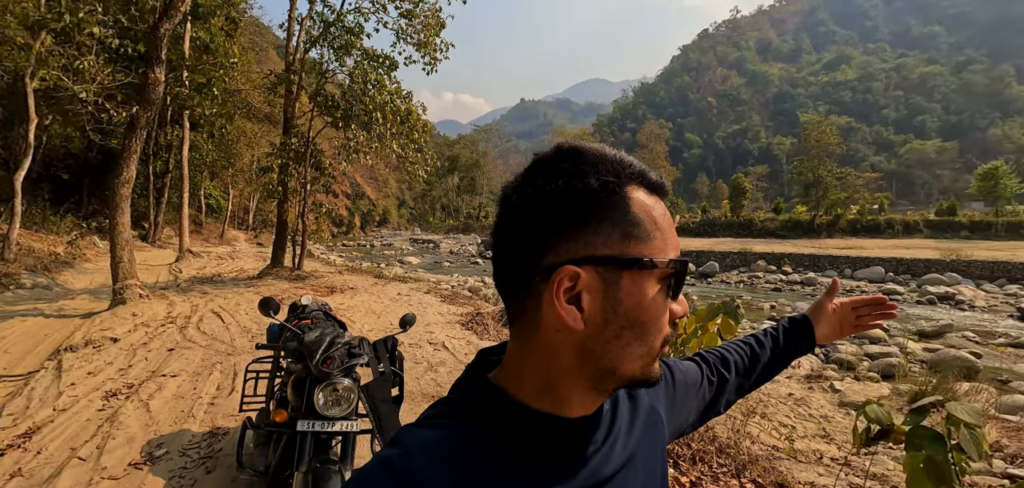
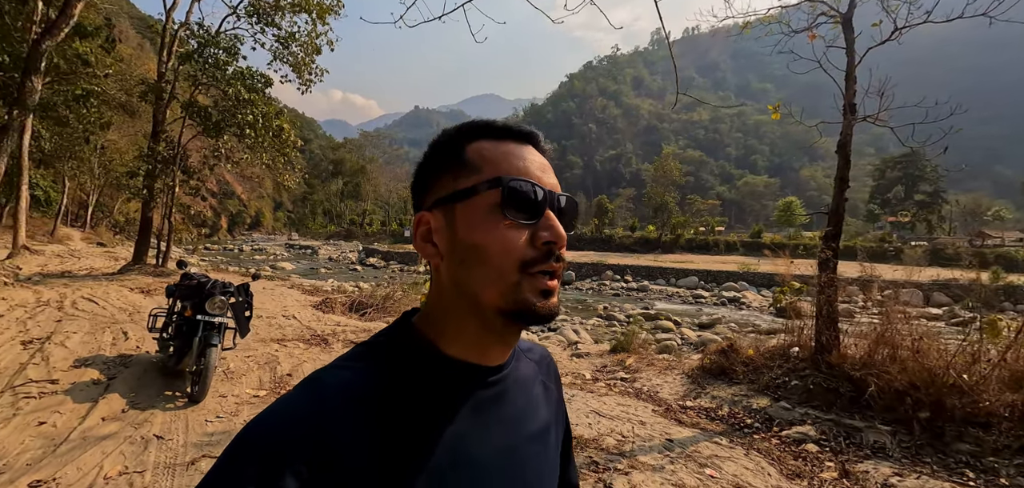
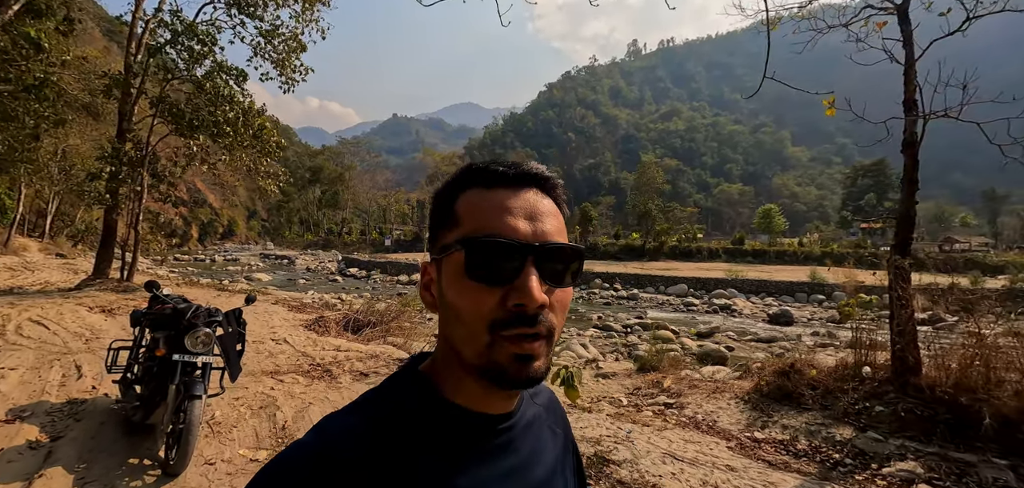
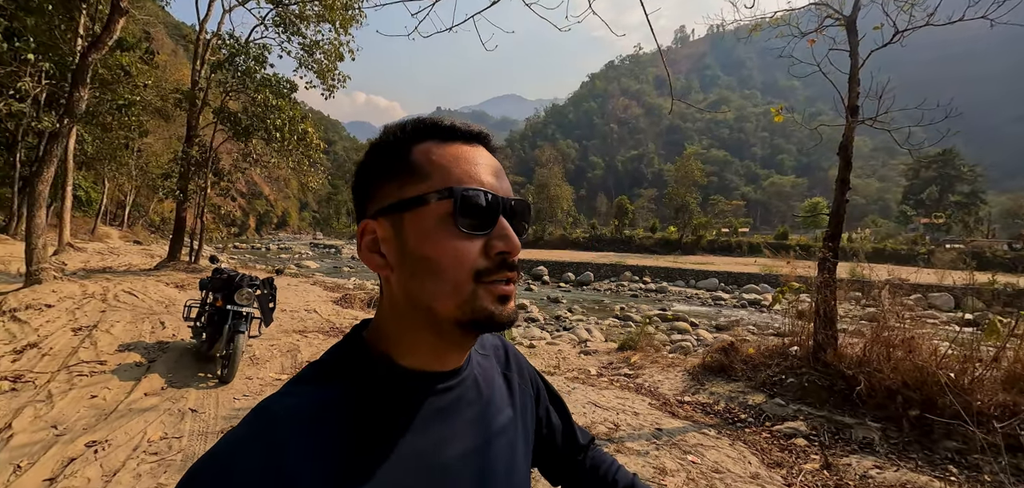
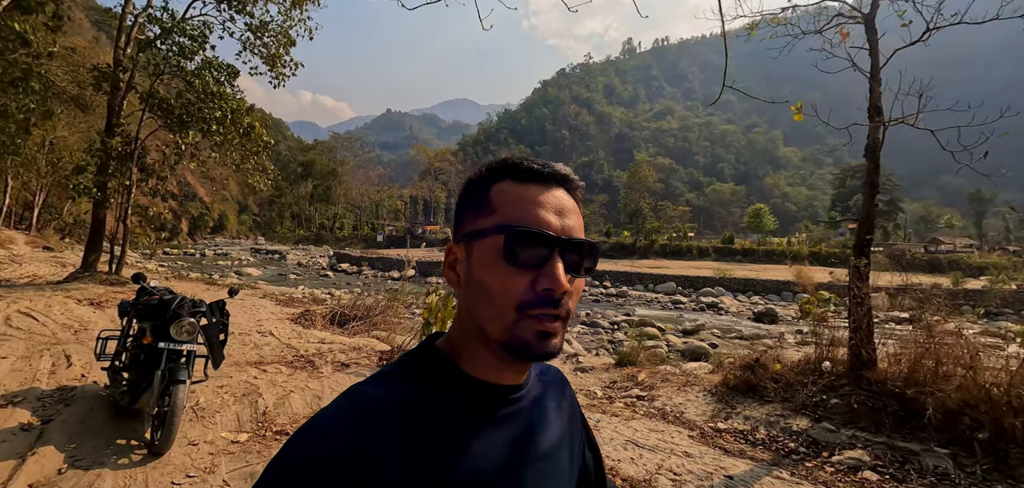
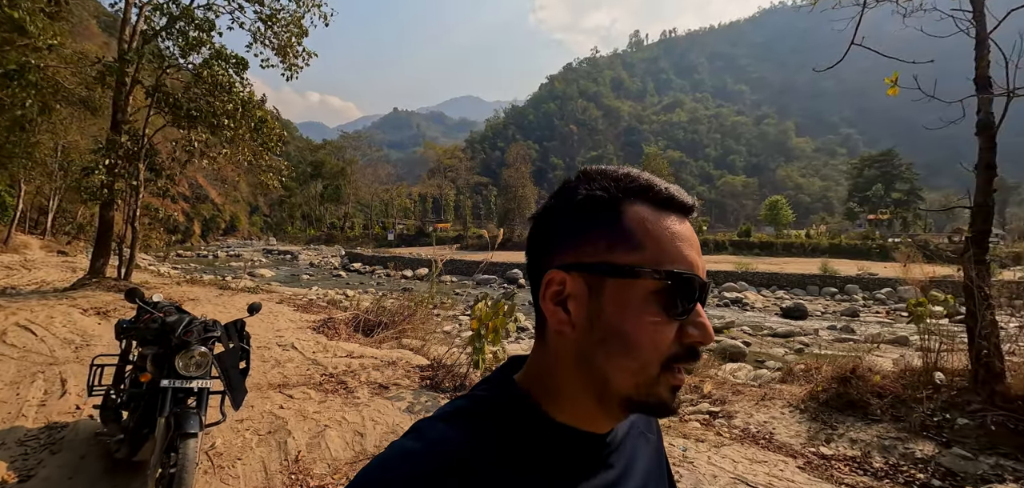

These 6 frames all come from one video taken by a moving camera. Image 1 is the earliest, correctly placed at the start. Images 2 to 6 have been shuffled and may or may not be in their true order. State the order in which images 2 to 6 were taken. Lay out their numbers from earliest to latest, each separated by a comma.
6, 3, 5, 2, 4
